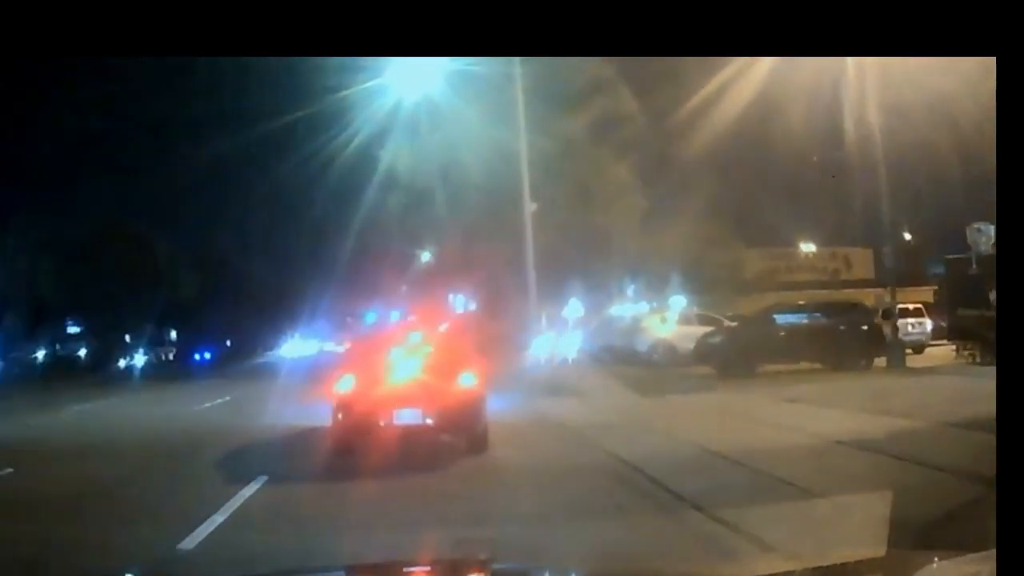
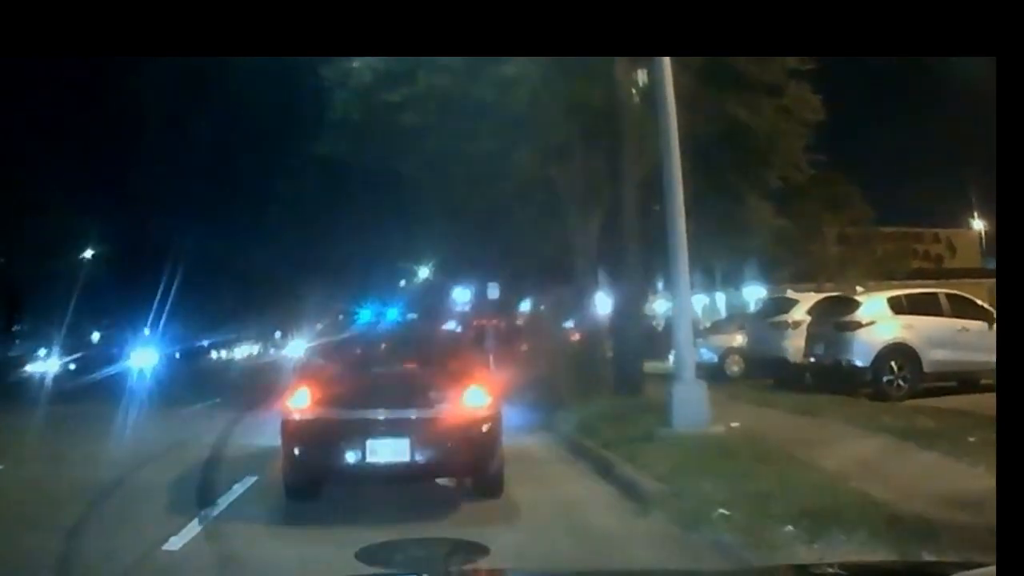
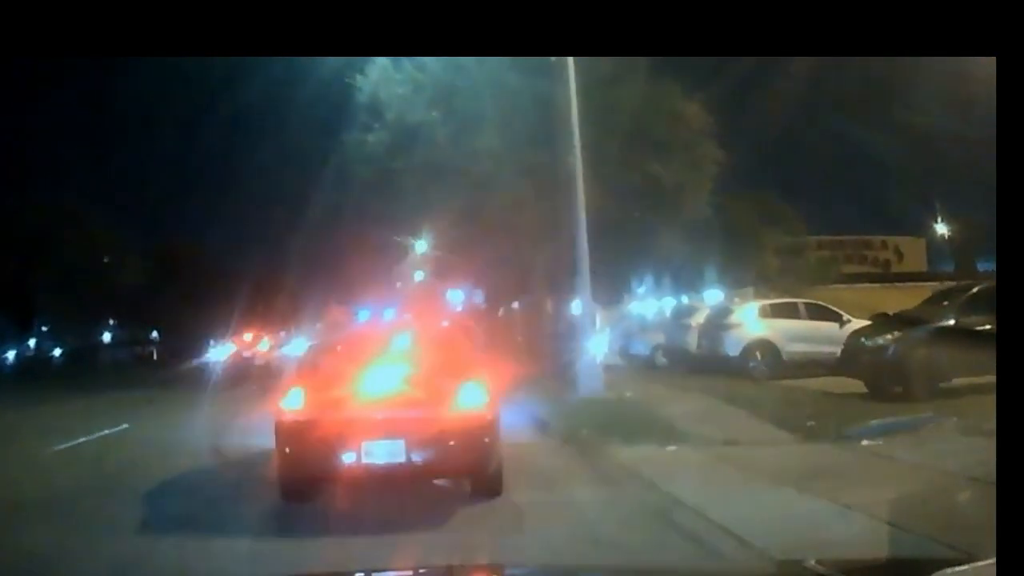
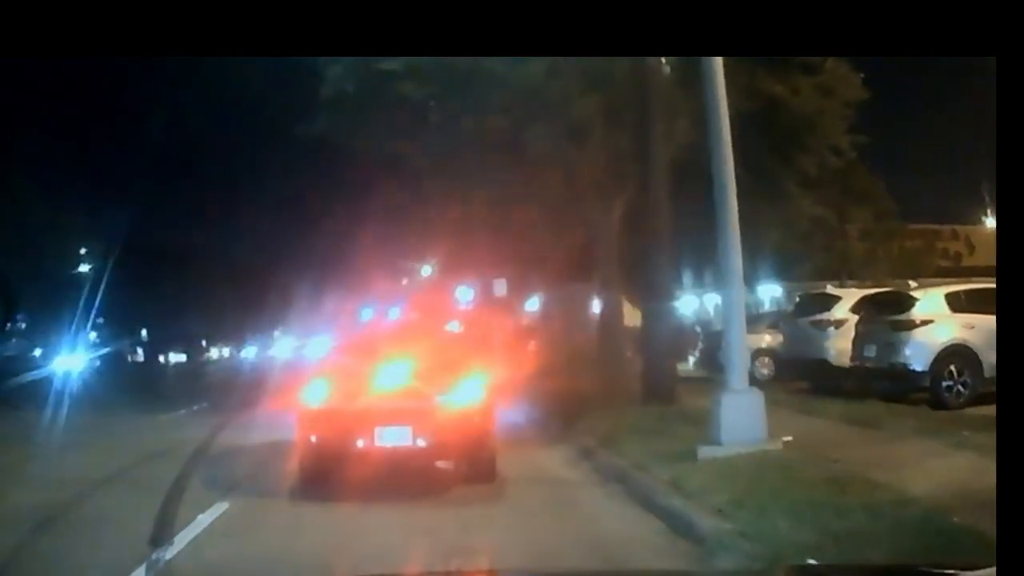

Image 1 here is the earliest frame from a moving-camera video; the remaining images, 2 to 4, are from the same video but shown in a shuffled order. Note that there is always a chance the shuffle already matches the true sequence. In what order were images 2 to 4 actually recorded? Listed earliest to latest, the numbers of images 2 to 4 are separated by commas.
3, 2, 4
